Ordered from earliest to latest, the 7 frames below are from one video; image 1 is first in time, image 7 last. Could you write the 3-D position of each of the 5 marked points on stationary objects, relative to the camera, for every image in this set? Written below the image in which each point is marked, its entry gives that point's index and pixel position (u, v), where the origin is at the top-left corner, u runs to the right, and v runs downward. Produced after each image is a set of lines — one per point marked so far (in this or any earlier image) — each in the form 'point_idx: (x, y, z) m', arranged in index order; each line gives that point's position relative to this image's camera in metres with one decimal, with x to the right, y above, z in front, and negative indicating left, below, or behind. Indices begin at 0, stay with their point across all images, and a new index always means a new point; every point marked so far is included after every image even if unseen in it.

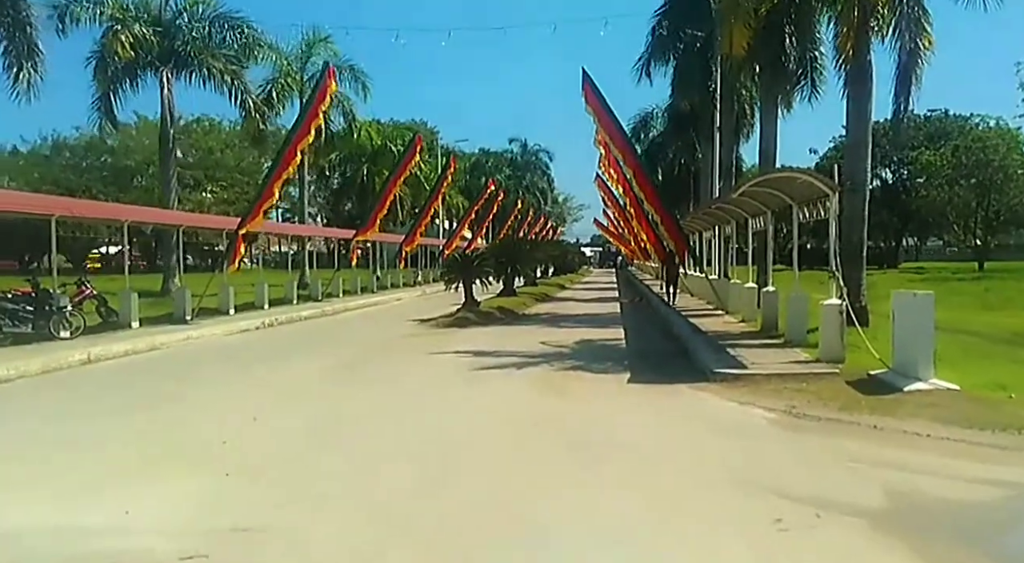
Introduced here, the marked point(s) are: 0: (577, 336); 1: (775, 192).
0: (+1.8, -1.5, +19.4) m
1: (+5.5, +1.9, +15.5) m
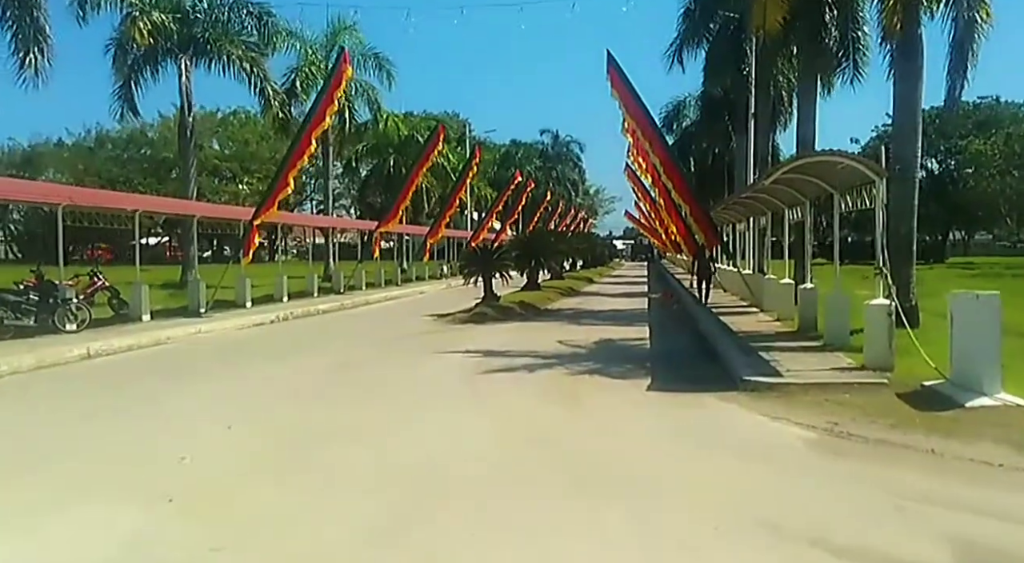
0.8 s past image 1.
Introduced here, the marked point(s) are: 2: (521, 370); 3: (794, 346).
0: (+2.2, -1.4, +18.2) m
1: (+5.7, +2.0, +14.0) m
2: (+0.2, -1.6, +13.4) m
3: (+5.6, -1.3, +14.3) m
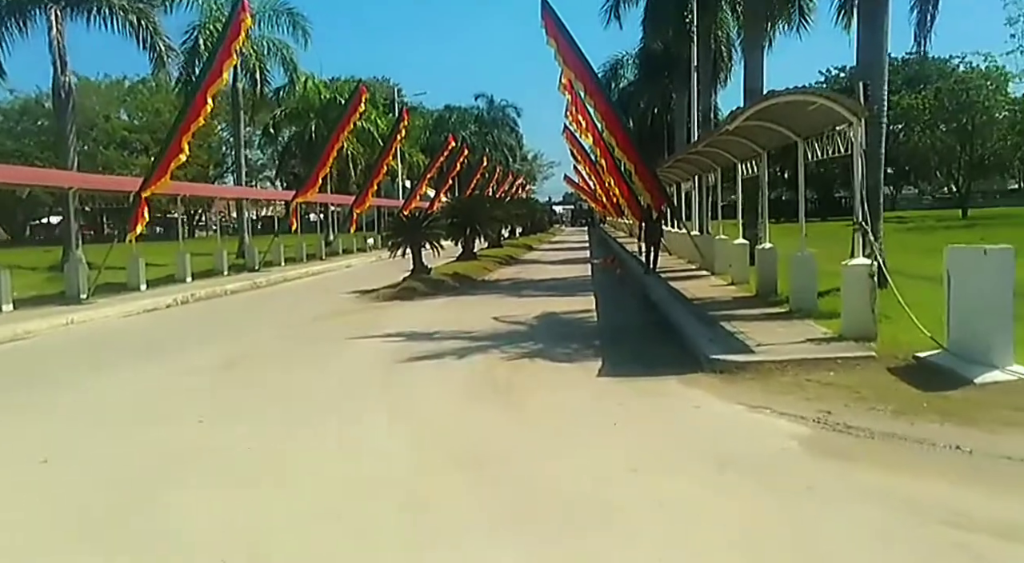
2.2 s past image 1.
0: (+0.6, -0.6, +16.4) m
1: (+4.4, +2.7, +12.4) m
2: (-1.0, -1.2, +11.5) m
3: (+4.3, -0.6, +12.8) m
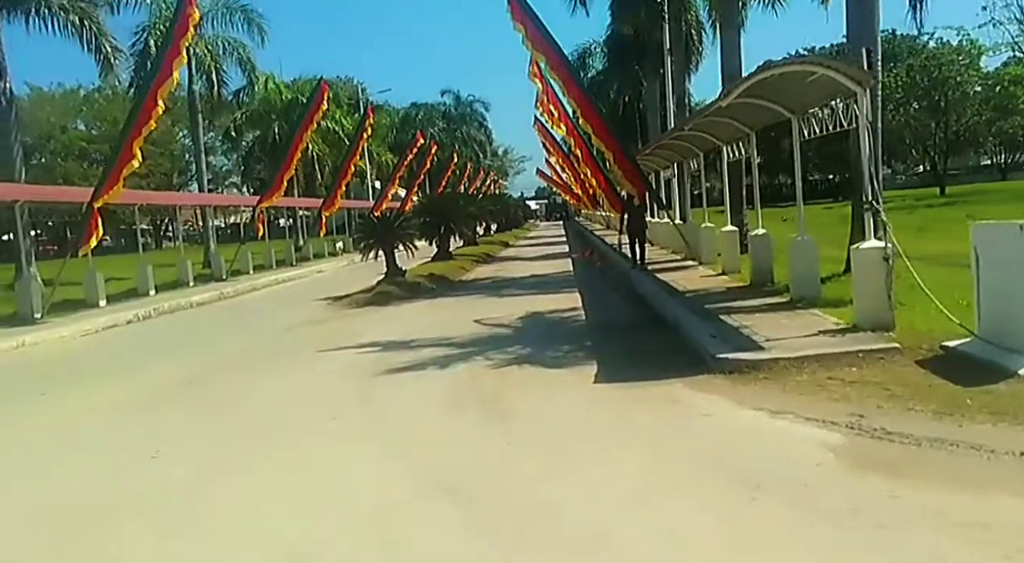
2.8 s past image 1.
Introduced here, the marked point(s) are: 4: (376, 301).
0: (+0.2, -0.6, +15.5) m
1: (+4.0, +2.9, +11.6) m
2: (-1.2, -1.2, +10.5) m
3: (+4.1, -0.4, +12.0) m
4: (-3.6, -0.5, +19.2) m
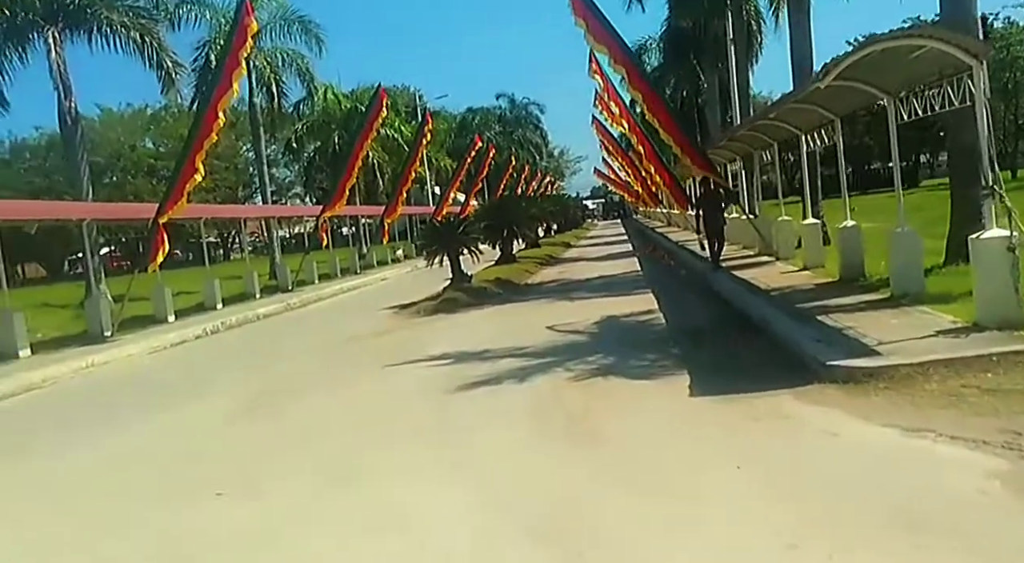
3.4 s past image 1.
0: (+1.7, -0.6, +14.9) m
1: (+5.1, +2.9, +10.7) m
2: (-0.1, -1.3, +10.0) m
3: (+5.2, -0.3, +11.1) m
4: (-1.8, -0.7, +18.9) m
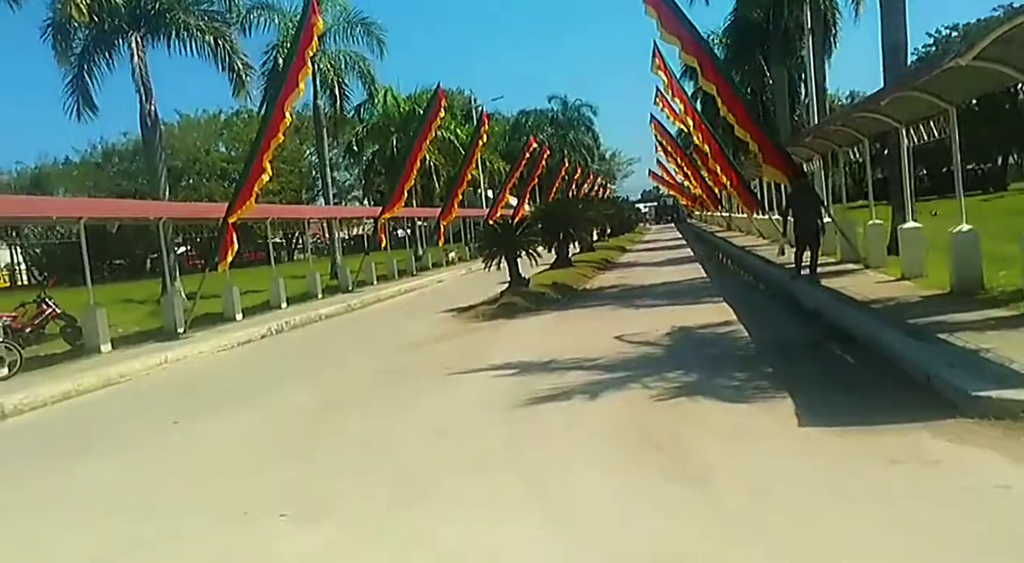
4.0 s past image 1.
0: (+2.9, -0.8, +13.7) m
1: (+6.0, +2.8, +9.3) m
2: (+0.8, -1.4, +8.9) m
3: (+6.2, -0.5, +9.6) m
4: (-0.3, -0.8, +17.9) m
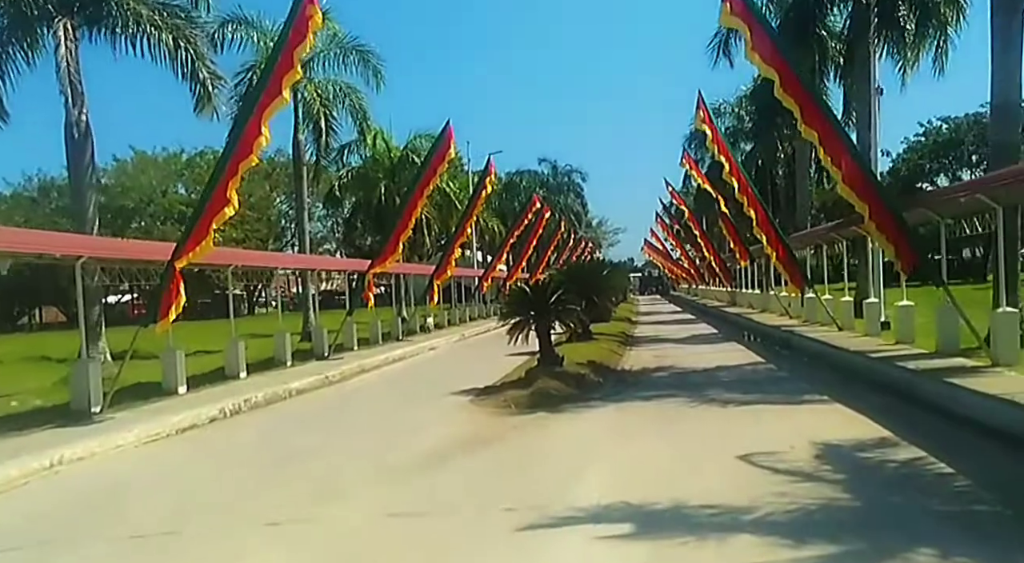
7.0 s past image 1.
0: (+3.9, -2.1, +9.9) m
1: (+7.3, +1.6, +6.0) m
2: (+1.9, -2.2, +5.1) m
3: (+7.3, -1.6, +6.0) m
4: (+0.5, -2.3, +14.0) m
